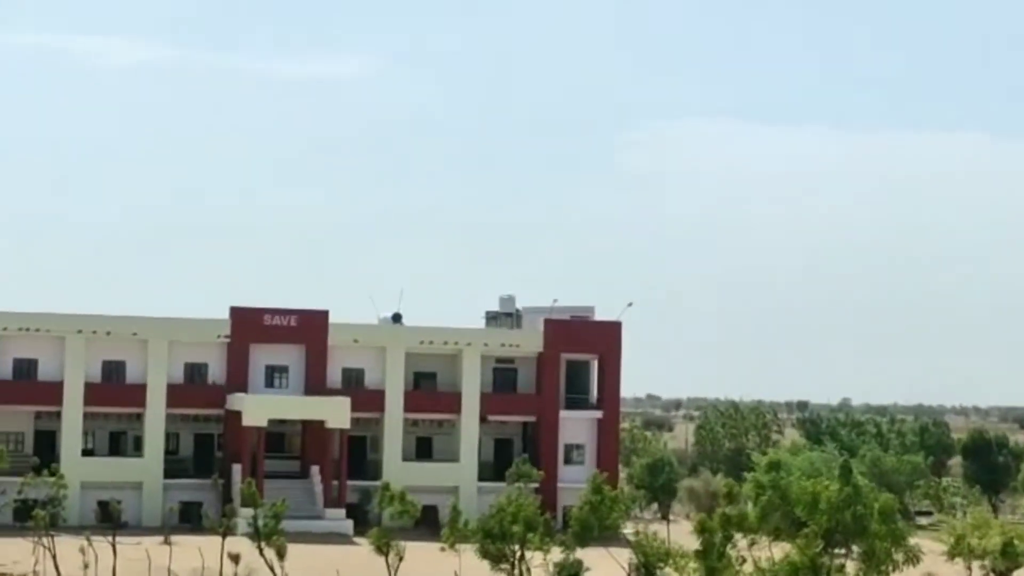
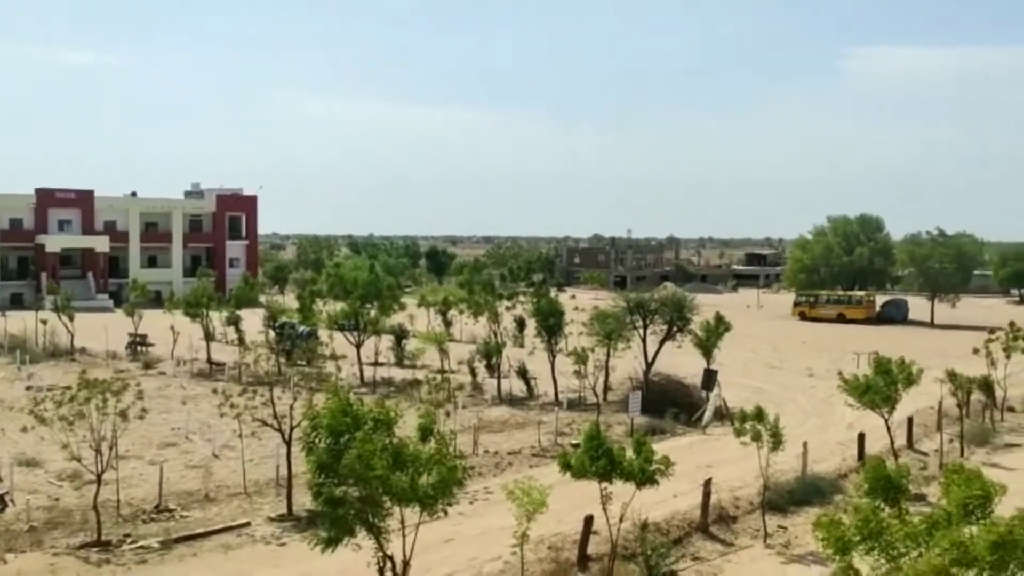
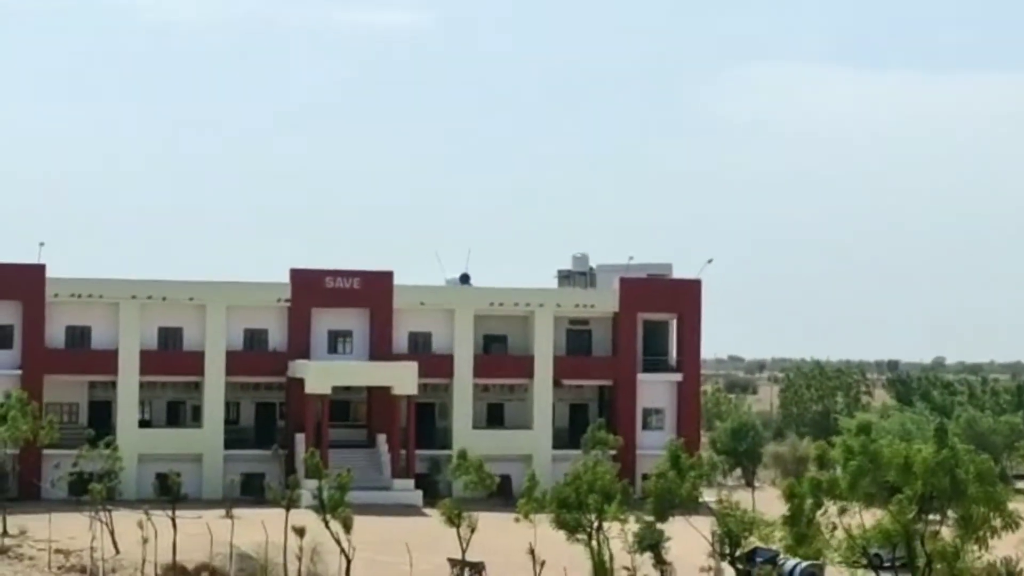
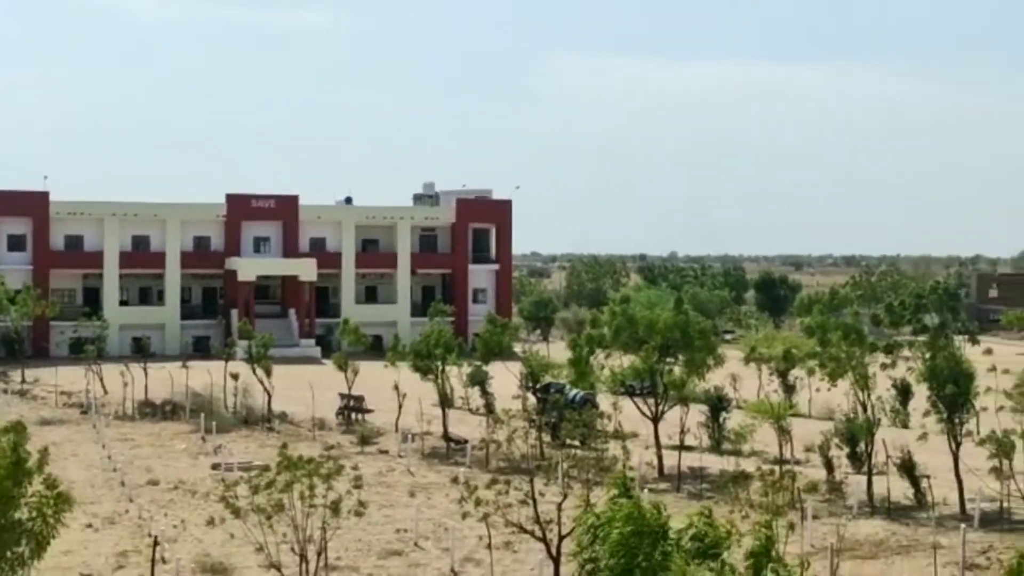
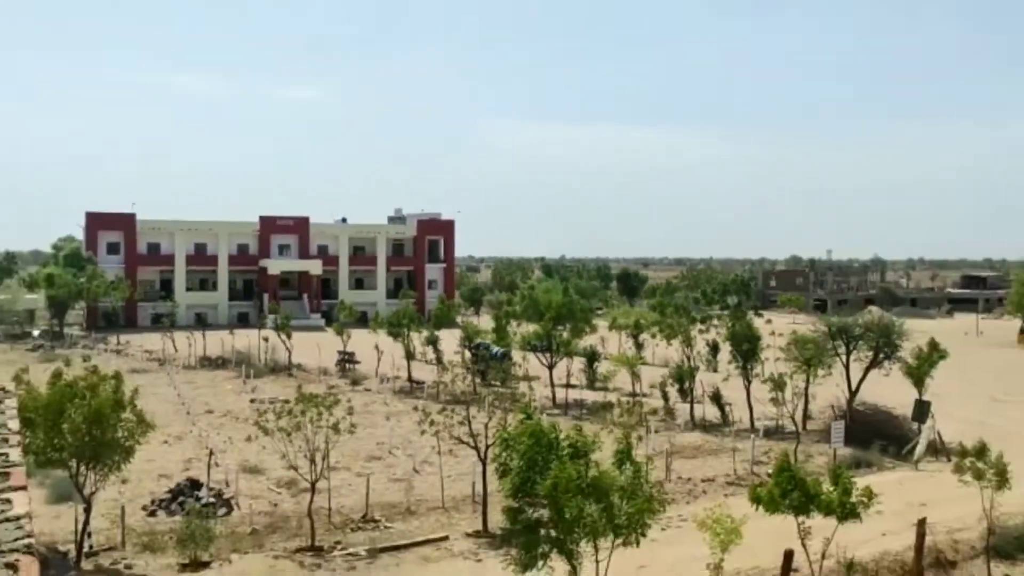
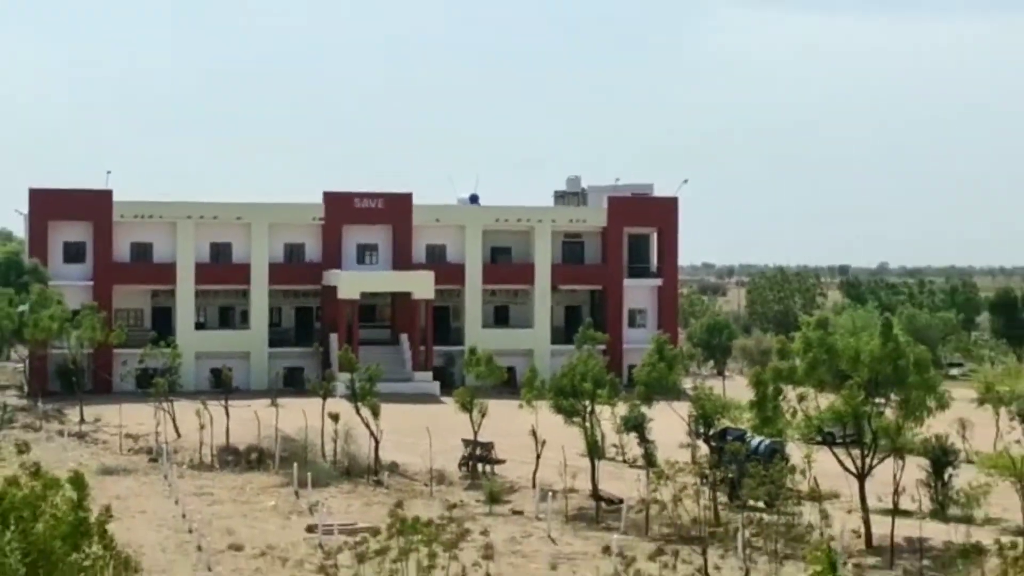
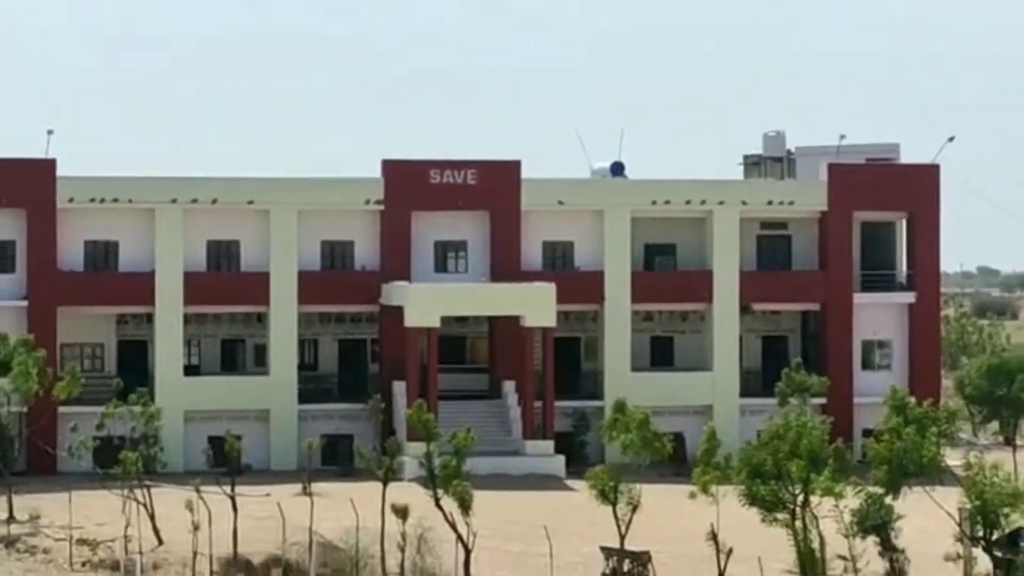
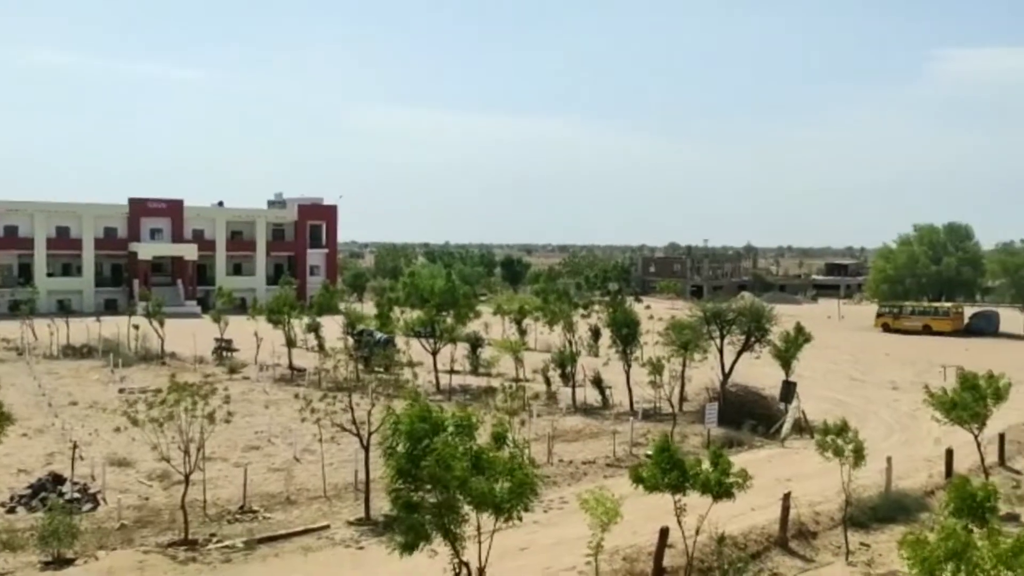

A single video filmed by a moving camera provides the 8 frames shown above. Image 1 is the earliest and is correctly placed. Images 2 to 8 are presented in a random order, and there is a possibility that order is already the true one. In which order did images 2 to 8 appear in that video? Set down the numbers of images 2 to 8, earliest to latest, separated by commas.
3, 7, 6, 4, 5, 8, 2
